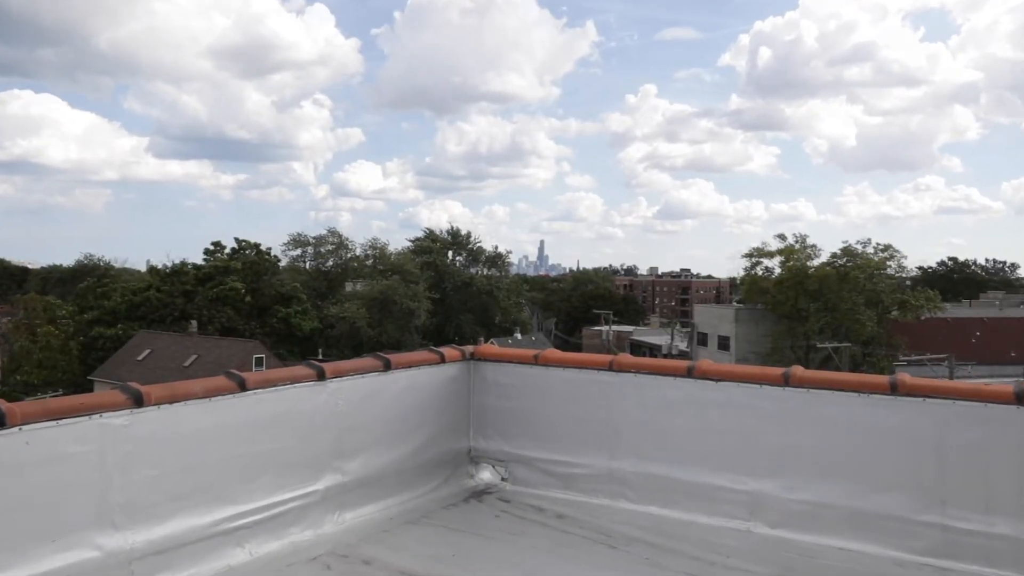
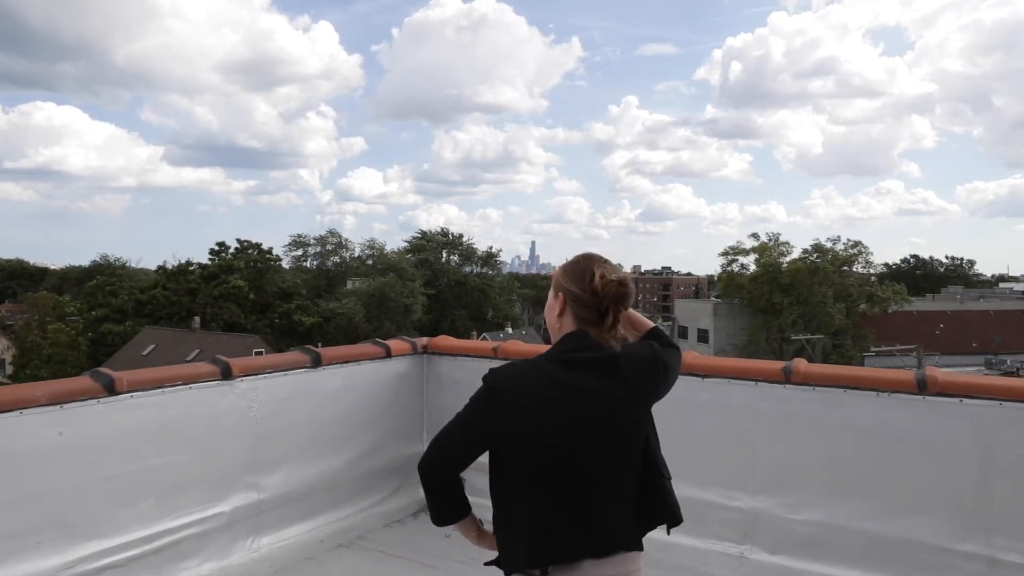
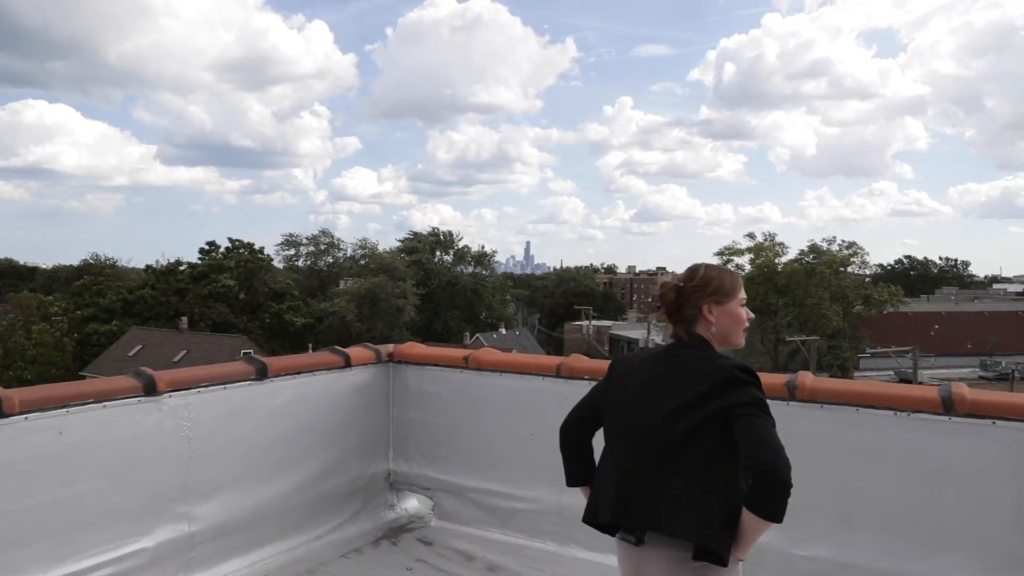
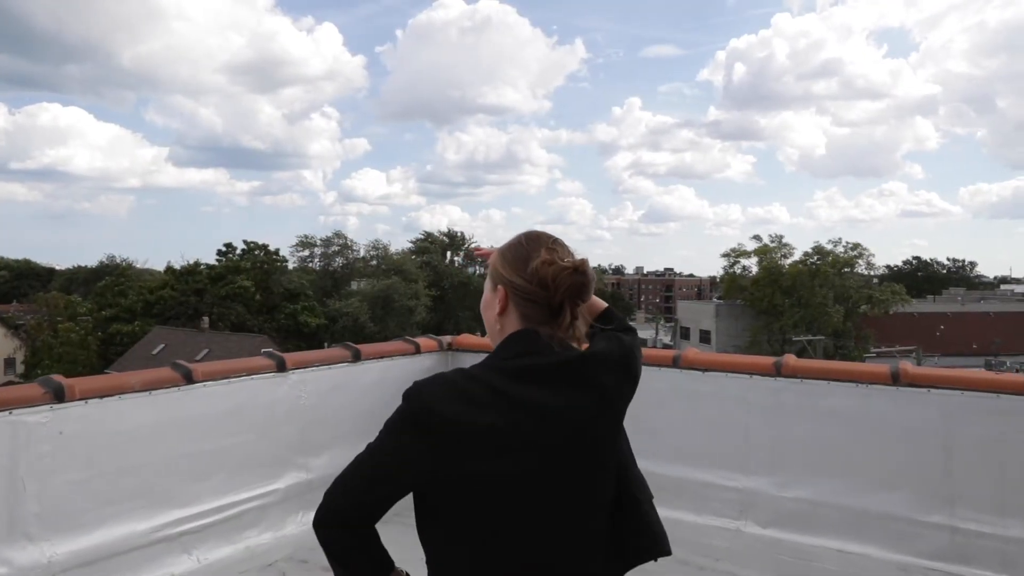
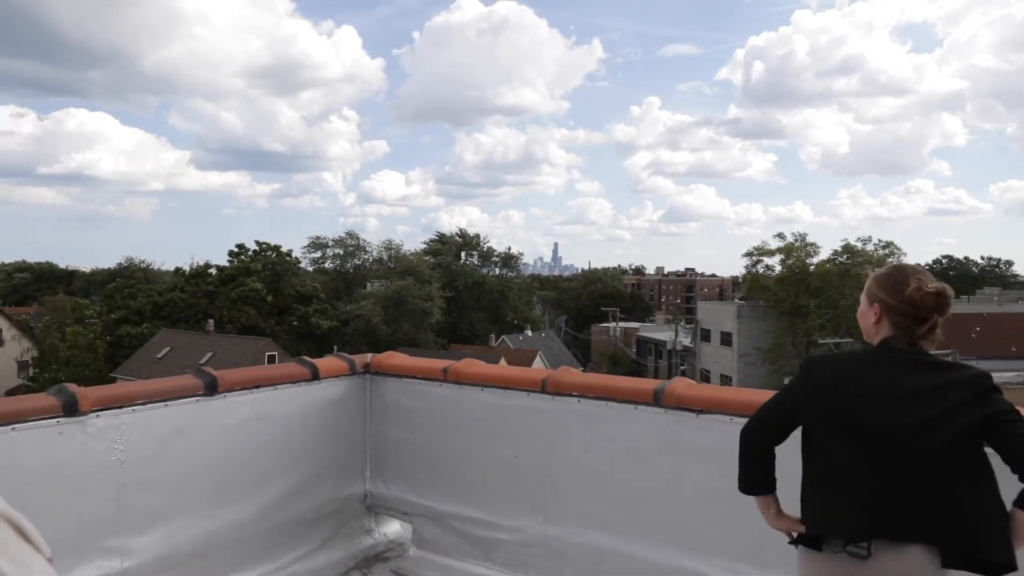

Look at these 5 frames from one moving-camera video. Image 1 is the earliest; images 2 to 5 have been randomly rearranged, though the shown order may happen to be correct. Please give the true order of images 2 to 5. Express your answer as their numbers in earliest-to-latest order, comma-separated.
4, 2, 3, 5
